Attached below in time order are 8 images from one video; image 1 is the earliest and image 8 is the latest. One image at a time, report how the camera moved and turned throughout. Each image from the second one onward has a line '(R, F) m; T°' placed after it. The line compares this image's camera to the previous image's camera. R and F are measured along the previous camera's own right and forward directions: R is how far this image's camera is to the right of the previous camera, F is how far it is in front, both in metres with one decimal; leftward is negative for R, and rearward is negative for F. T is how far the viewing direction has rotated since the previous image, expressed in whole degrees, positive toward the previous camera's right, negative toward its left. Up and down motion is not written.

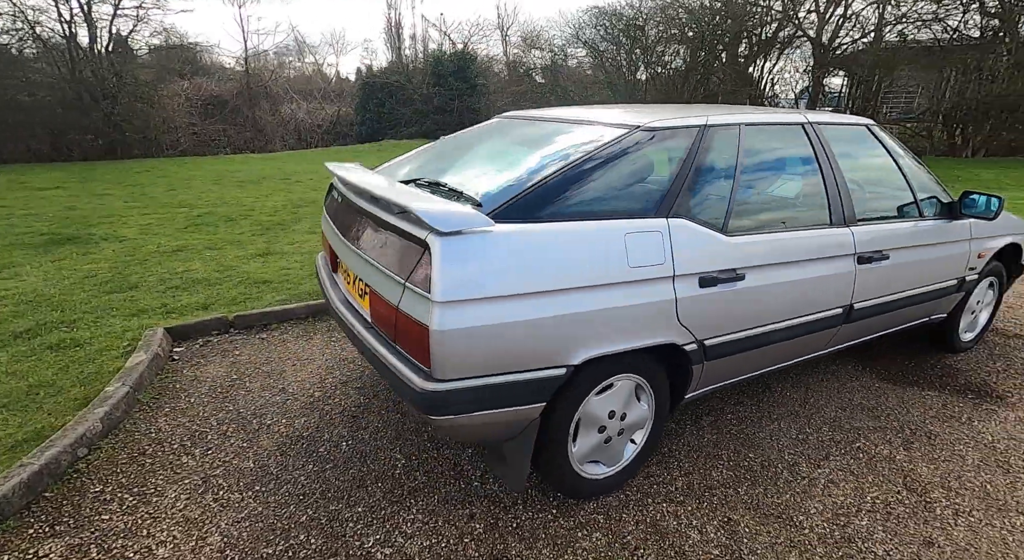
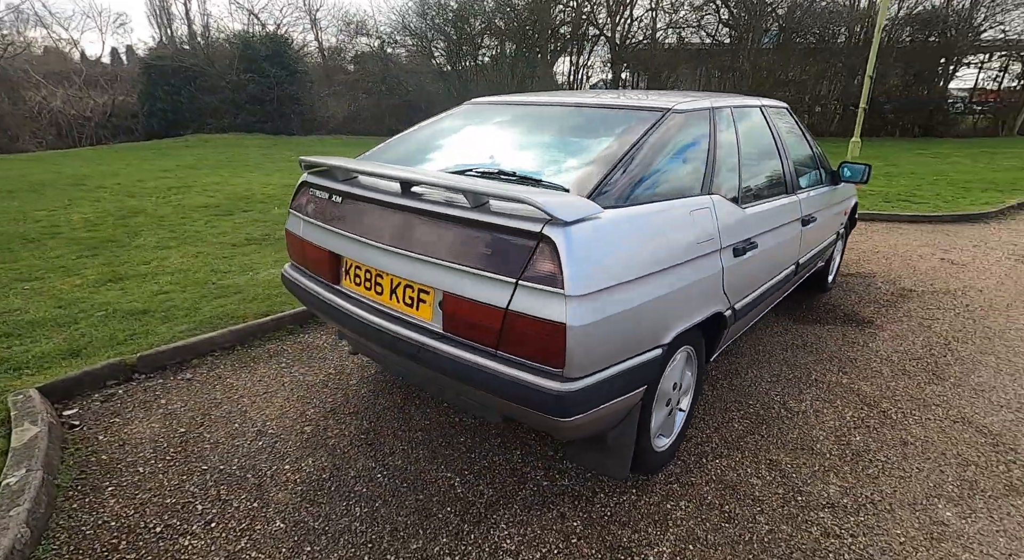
(-0.9, +0.2) m; +19°
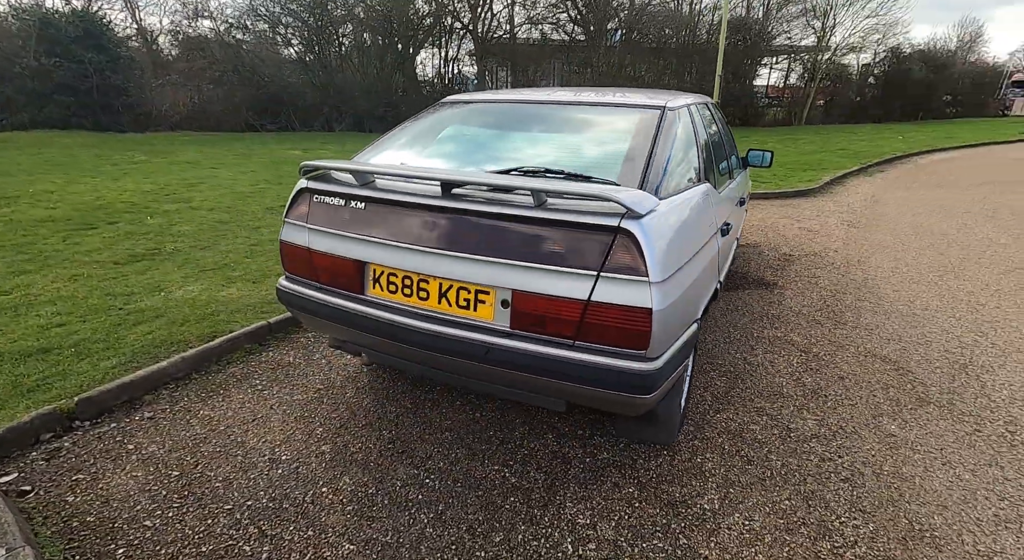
(-0.7, 0.0) m; +14°
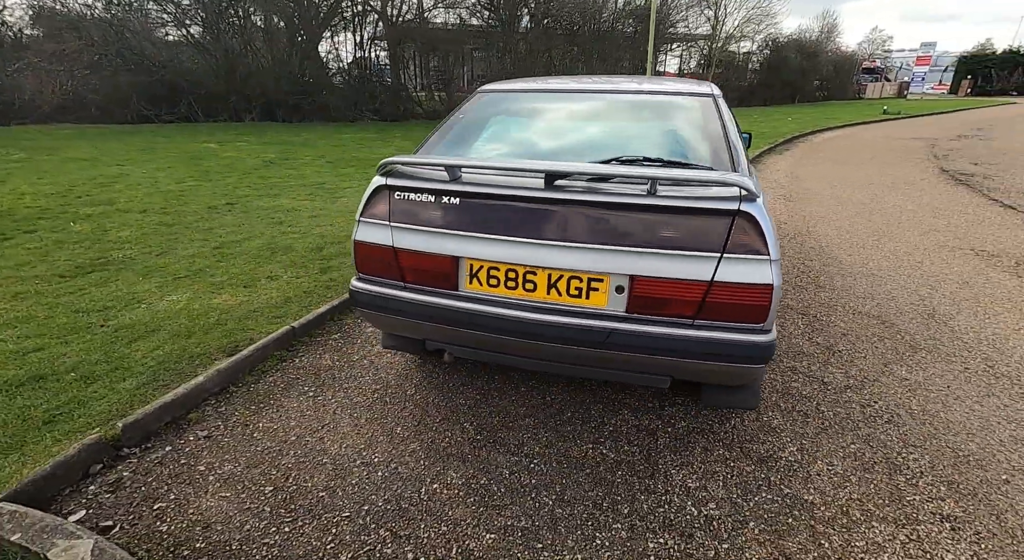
(-0.7, 0.0) m; +9°
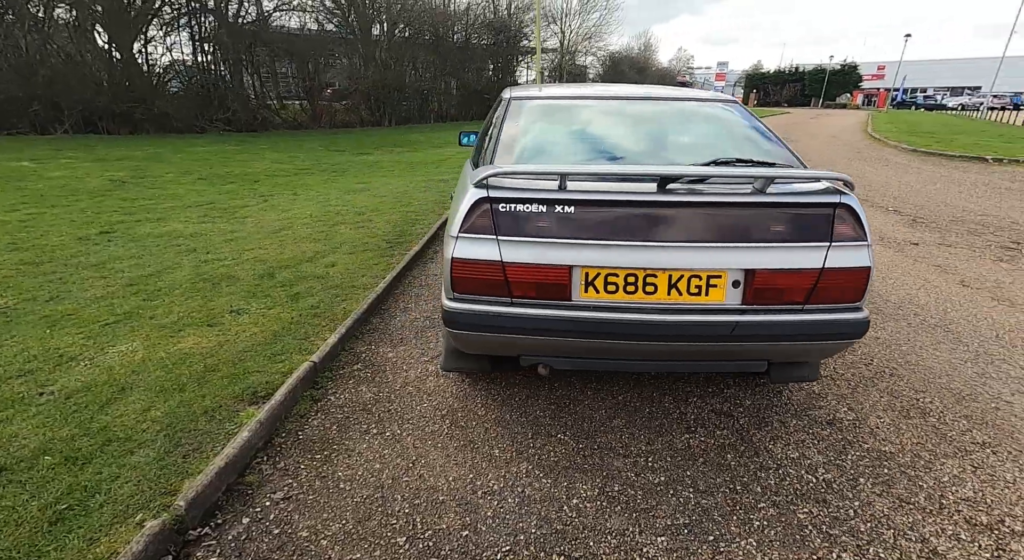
(-1.0, +0.2) m; +15°
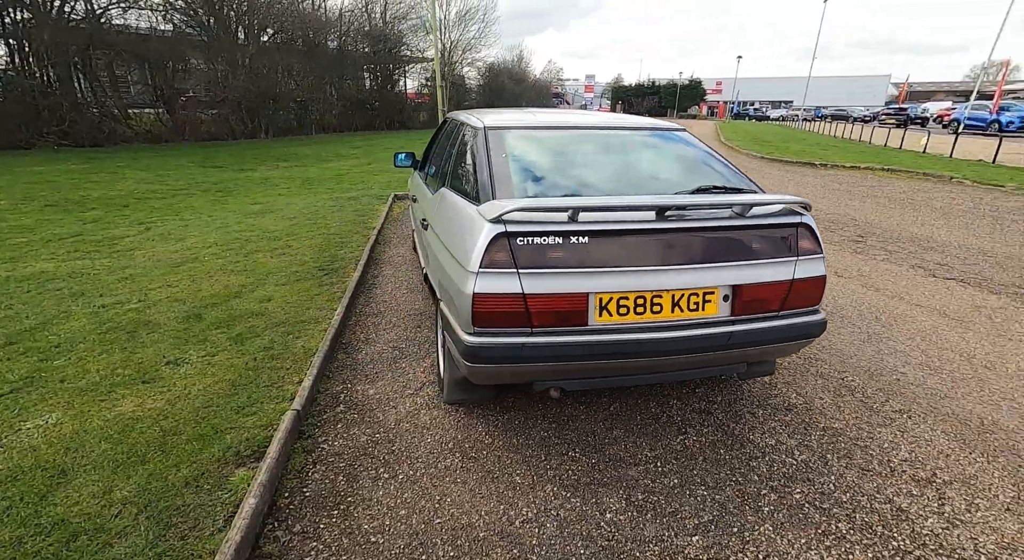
(-0.5, 0.0) m; +12°
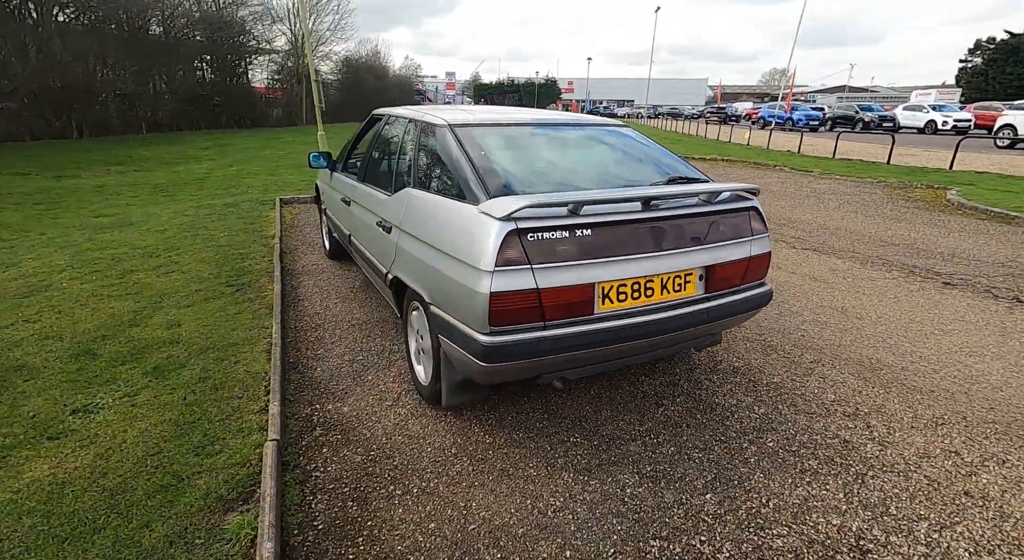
(-0.6, +0.1) m; +14°
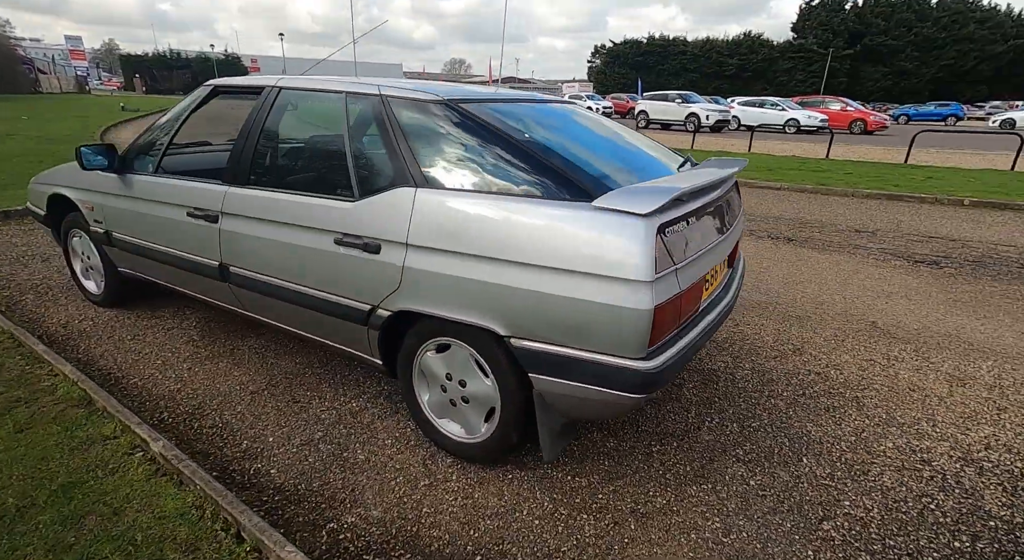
(-1.3, +0.9) m; +30°
